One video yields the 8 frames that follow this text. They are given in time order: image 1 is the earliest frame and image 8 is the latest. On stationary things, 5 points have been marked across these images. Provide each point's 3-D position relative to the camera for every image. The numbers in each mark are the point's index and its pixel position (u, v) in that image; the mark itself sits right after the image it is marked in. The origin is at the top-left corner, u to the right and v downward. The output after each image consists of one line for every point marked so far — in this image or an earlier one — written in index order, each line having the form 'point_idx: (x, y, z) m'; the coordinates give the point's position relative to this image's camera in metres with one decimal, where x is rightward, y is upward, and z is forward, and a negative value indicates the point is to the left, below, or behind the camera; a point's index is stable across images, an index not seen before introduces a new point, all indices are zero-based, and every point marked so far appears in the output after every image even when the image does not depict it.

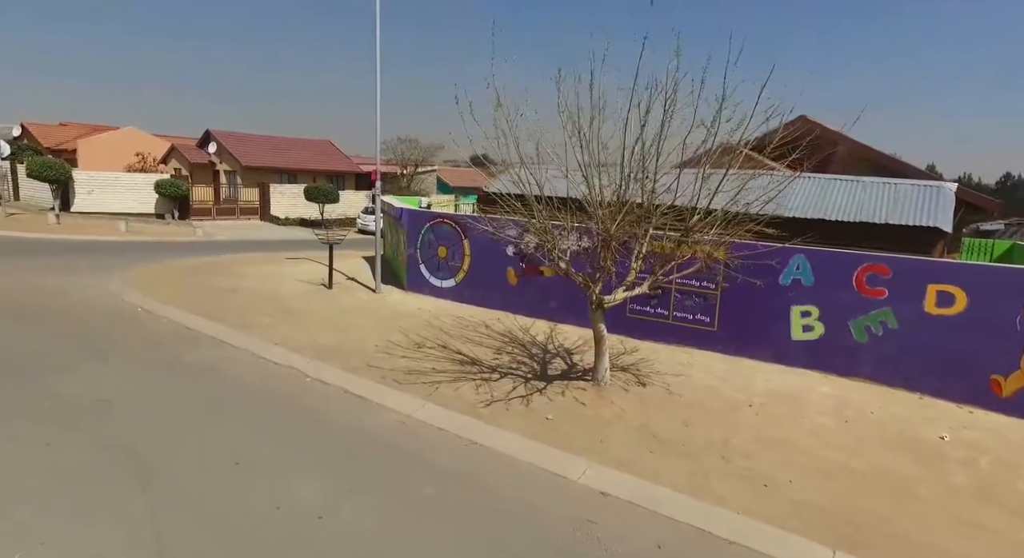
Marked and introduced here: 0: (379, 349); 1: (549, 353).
0: (-2.1, -1.1, +9.2) m
1: (+0.6, -1.2, +9.4) m
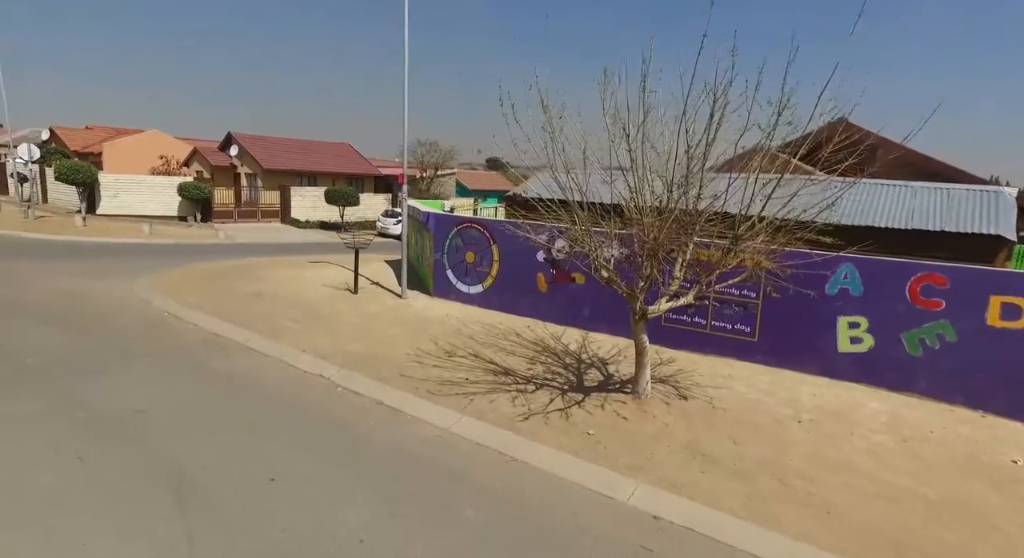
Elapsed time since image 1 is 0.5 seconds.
0: (-1.6, -1.2, +9.0) m
1: (+1.1, -1.3, +9.2) m
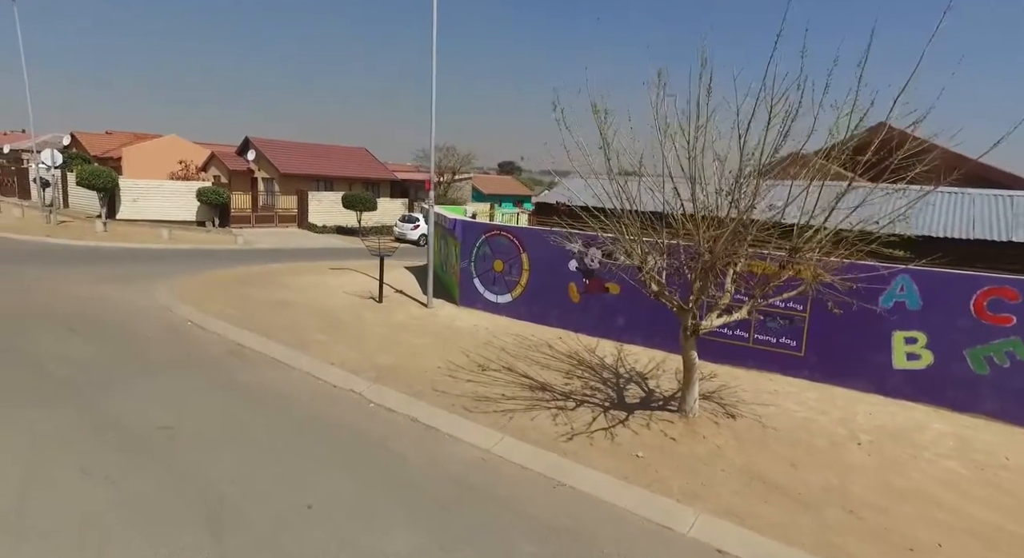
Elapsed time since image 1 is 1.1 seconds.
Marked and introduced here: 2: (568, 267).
0: (-1.0, -1.4, +8.7) m
1: (+1.7, -1.5, +8.8) m
2: (+1.1, +0.2, +11.3) m
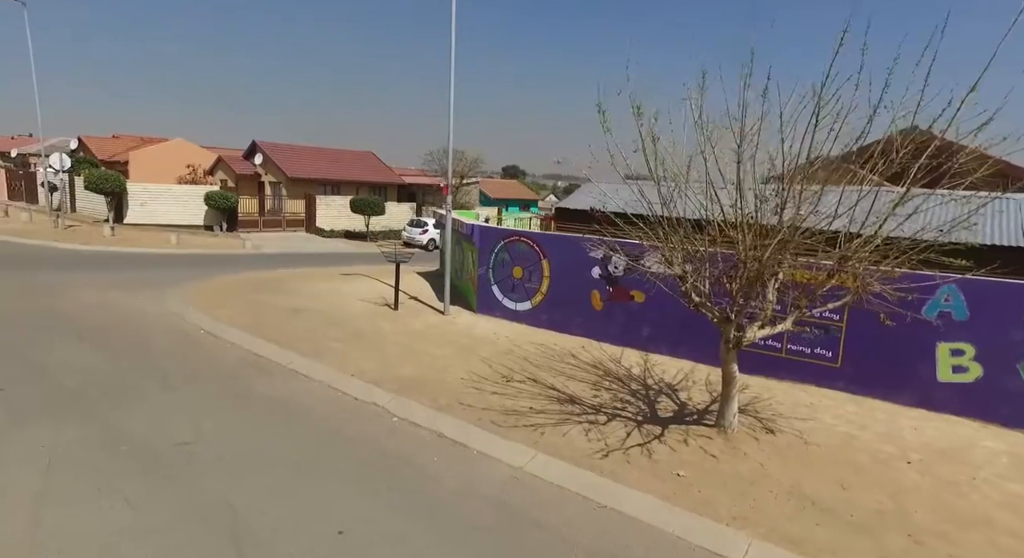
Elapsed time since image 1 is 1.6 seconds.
0: (-0.6, -1.5, +8.4) m
1: (+2.0, -1.6, +8.5) m
2: (+1.5, +0.1, +11.0) m
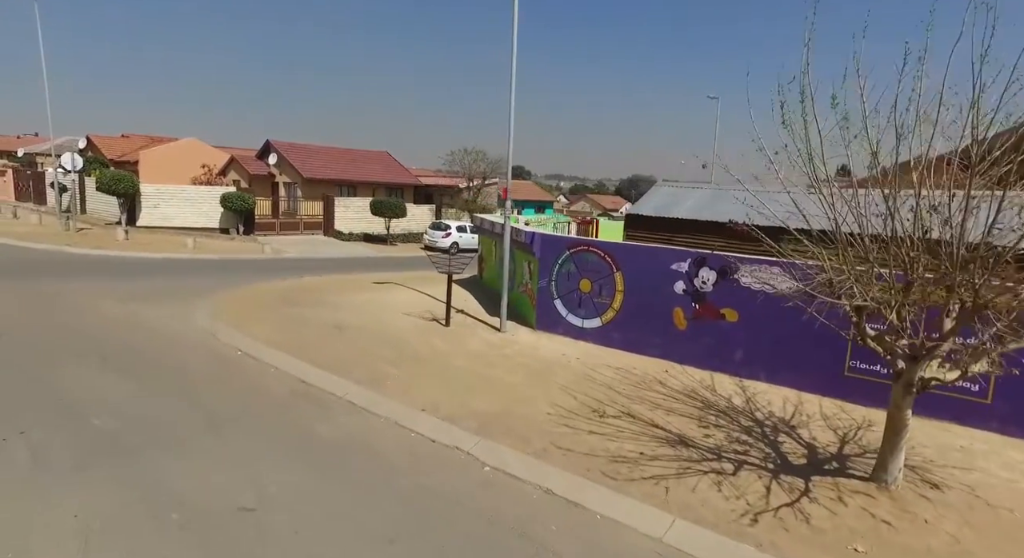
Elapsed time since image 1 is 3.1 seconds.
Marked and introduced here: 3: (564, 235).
0: (+0.5, -1.7, +7.3) m
1: (+3.2, -1.9, +7.3) m
2: (+2.7, -0.2, +9.8) m
3: (+1.0, +0.8, +10.8) m
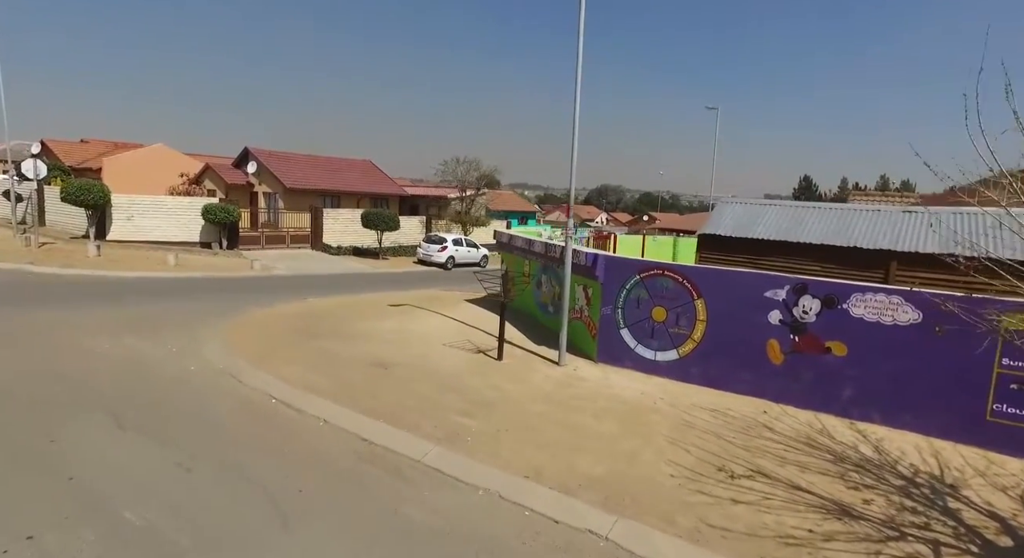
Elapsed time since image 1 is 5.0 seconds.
0: (+1.8, -2.1, +6.1) m
1: (+4.5, -2.3, +6.3) m
2: (+3.8, -0.6, +8.8) m
3: (+2.0, +0.4, +9.7) m
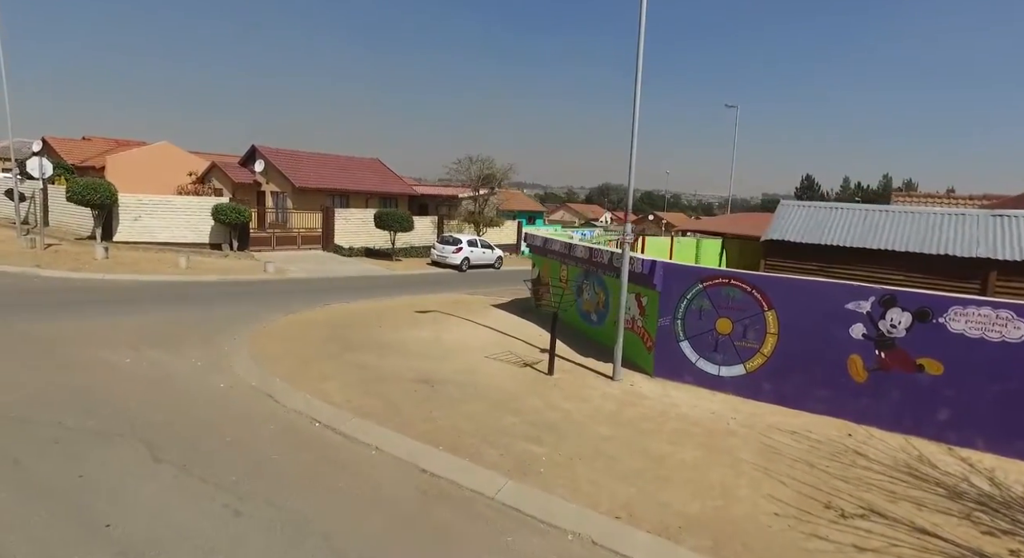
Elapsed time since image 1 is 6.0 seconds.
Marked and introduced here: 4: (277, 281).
0: (+2.7, -2.3, +5.3) m
1: (+5.3, -2.4, +5.6) m
2: (+4.7, -0.7, +8.1) m
3: (+2.8, +0.2, +8.9) m
4: (-7.5, -0.1, +18.7) m
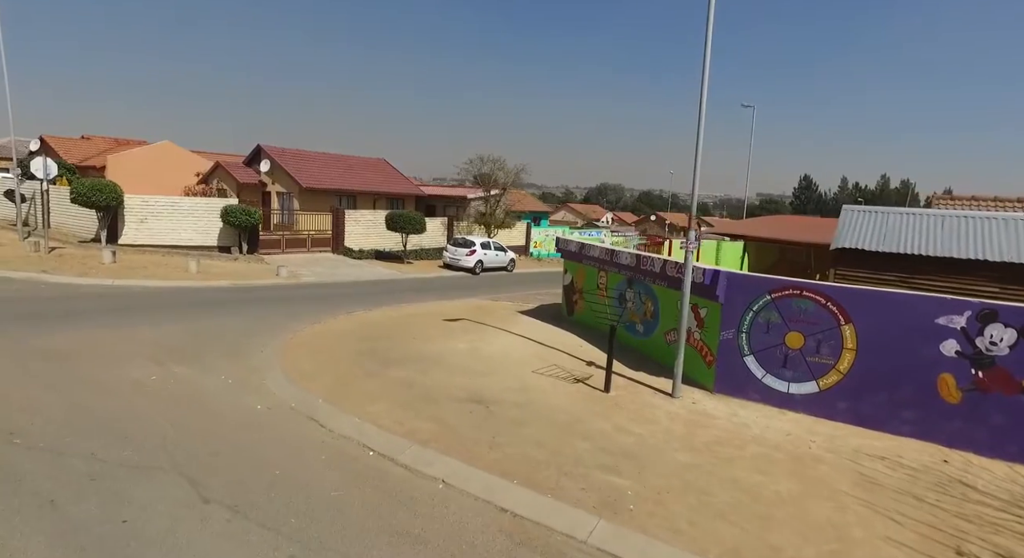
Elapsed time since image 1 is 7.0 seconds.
0: (+3.5, -2.5, +4.7) m
1: (+6.2, -2.6, +5.0) m
2: (+5.5, -0.9, +7.4) m
3: (+3.7, +0.1, +8.3) m
4: (-6.8, -0.2, +18.0) m
